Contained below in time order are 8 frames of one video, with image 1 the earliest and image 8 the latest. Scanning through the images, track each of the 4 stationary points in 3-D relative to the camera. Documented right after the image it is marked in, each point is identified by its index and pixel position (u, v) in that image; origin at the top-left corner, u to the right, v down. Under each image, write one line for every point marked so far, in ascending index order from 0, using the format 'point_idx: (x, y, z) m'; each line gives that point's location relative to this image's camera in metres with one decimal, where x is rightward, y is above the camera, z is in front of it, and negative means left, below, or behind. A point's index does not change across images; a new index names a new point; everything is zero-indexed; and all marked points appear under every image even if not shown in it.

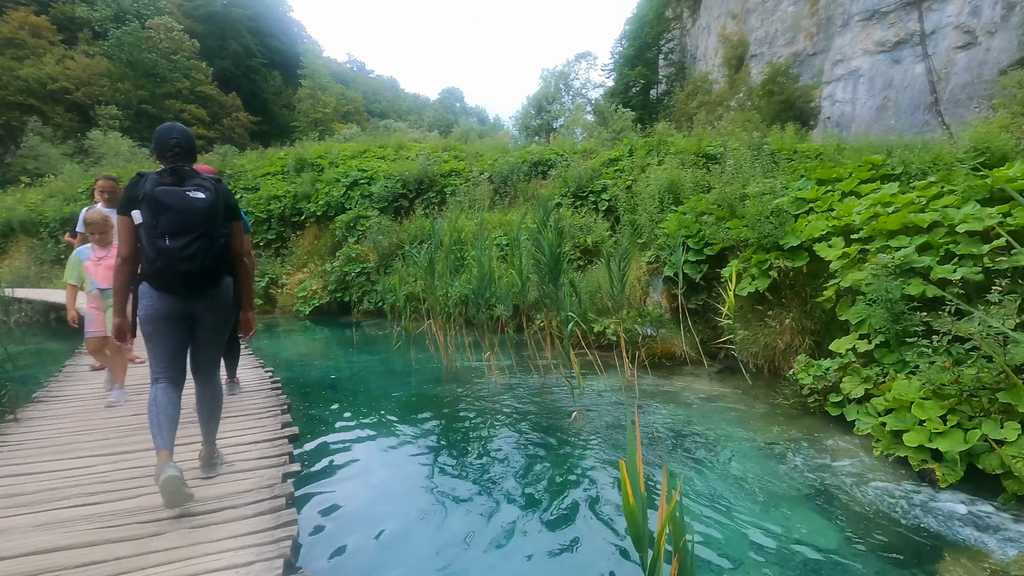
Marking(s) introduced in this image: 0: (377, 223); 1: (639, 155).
0: (-2.6, +1.3, +10.4) m
1: (+2.6, +2.7, +10.9) m
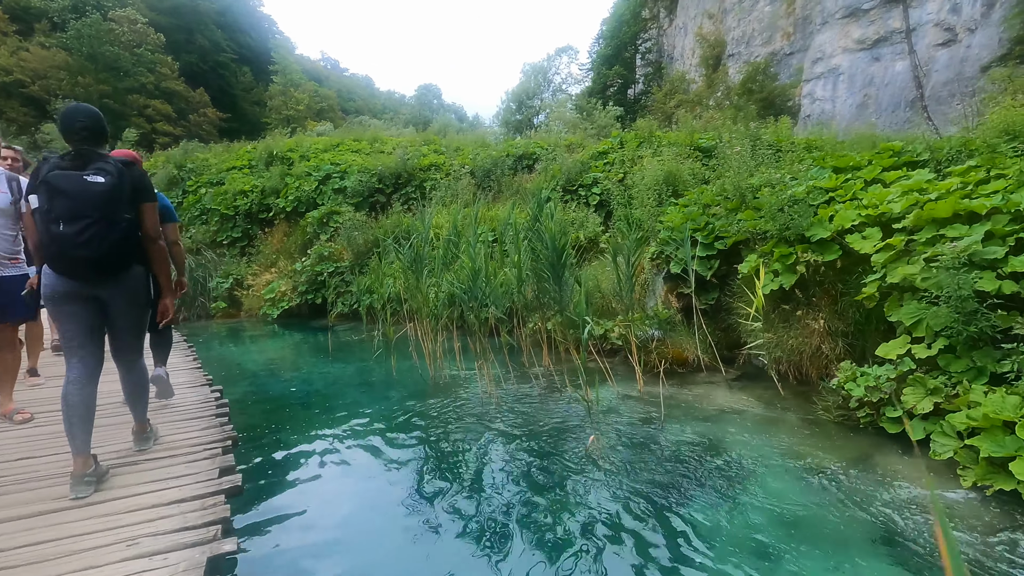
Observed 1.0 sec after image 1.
0: (-2.9, +1.3, +9.6) m
1: (+2.3, +2.7, +10.4) m
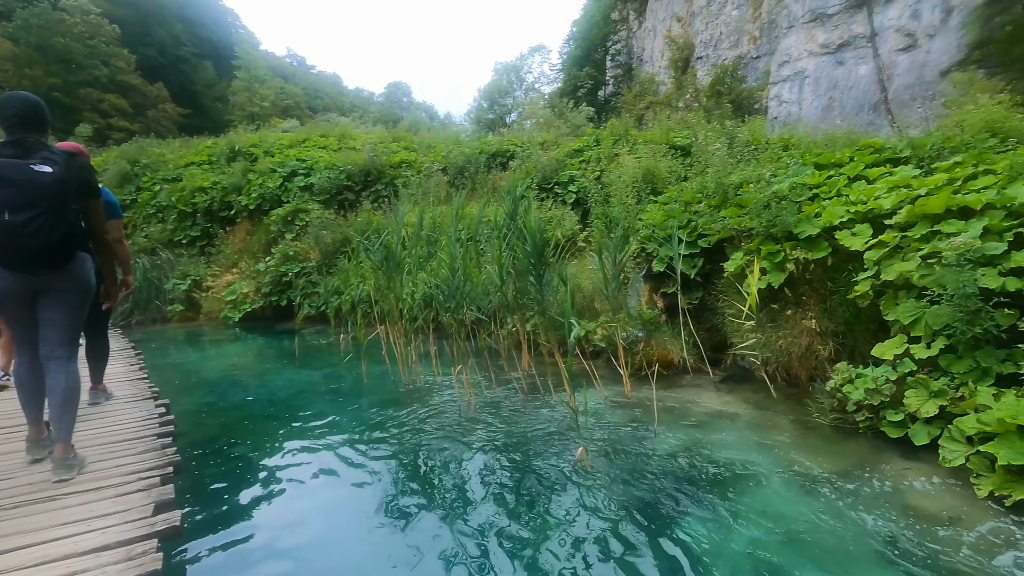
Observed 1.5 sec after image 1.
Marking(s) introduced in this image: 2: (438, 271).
0: (-3.3, +1.2, +9.2) m
1: (+1.8, +2.7, +10.3) m
2: (-0.8, +0.2, +5.4) m
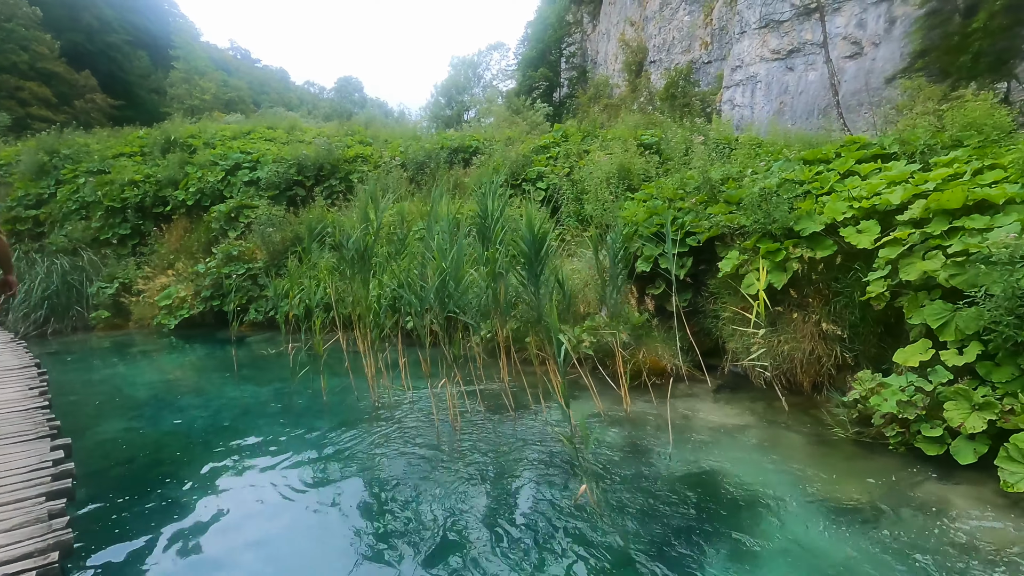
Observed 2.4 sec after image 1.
0: (-3.9, +1.2, +8.4) m
1: (+1.1, +2.7, +9.9) m
2: (-1.0, +0.1, +4.8) m
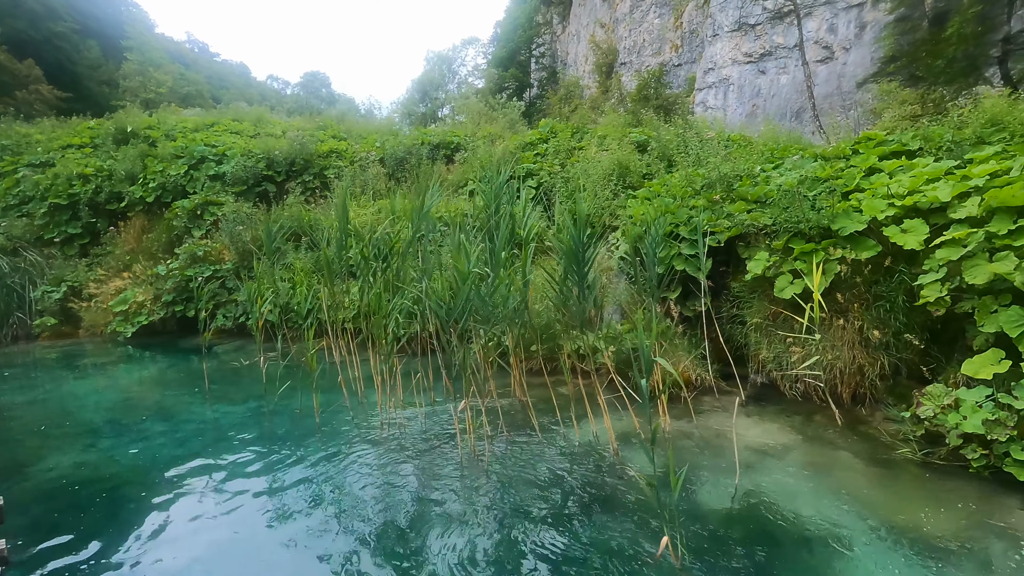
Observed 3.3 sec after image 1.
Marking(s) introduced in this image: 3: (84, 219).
0: (-4.0, +1.1, +7.8) m
1: (+0.9, +2.7, +9.6) m
2: (-0.9, +0.1, +4.3) m
3: (-7.0, +1.1, +8.7) m
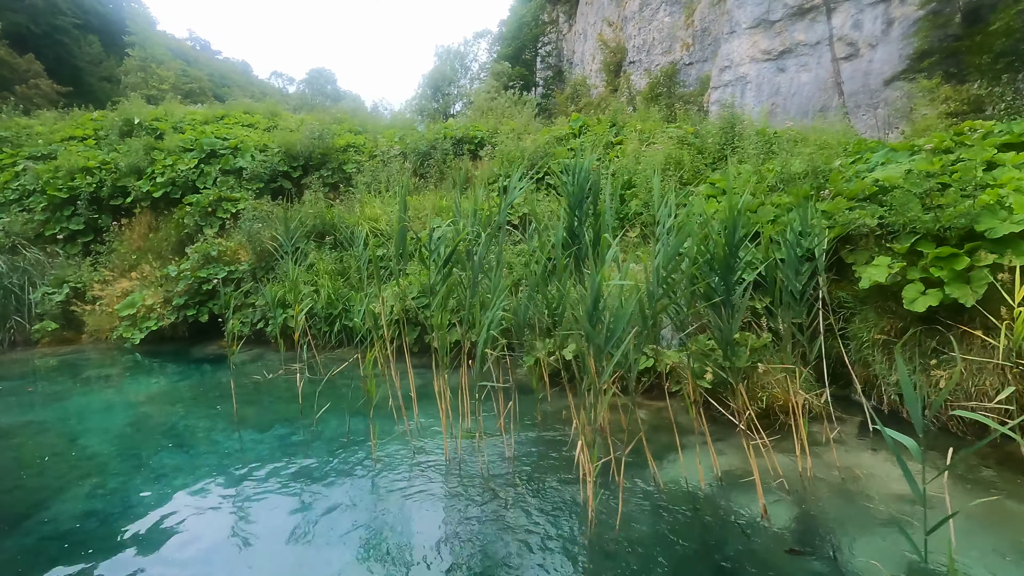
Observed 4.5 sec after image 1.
0: (-3.5, +1.1, +7.2) m
1: (+1.4, +2.6, +9.0) m
2: (-0.4, +0.1, +3.8) m
3: (-6.4, +1.1, +8.1) m
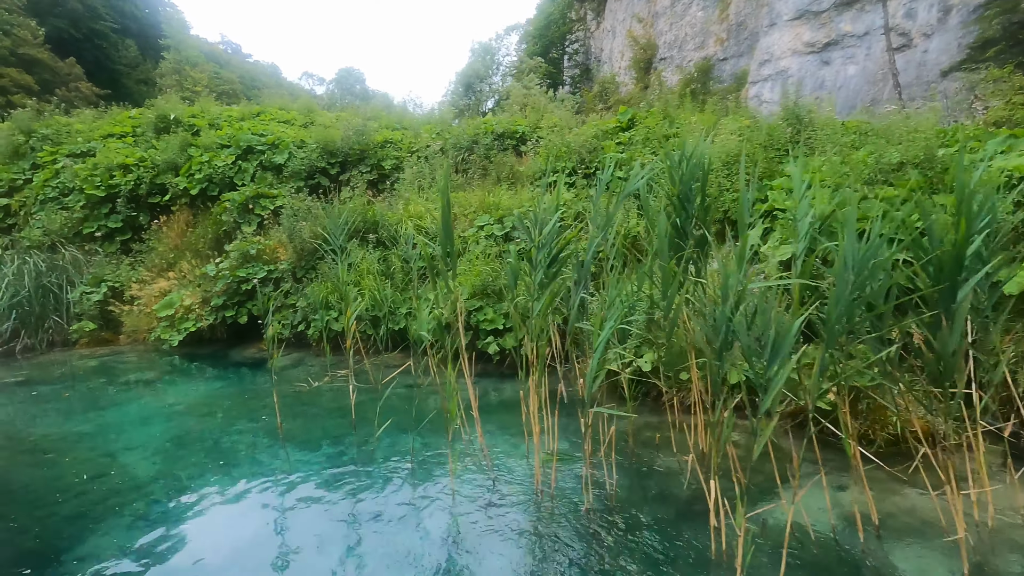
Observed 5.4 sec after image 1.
0: (-2.8, +1.1, +6.9) m
1: (+2.1, +2.6, +8.5) m
2: (+0.1, 0.0, +3.4) m
3: (-5.7, +1.1, +7.9) m
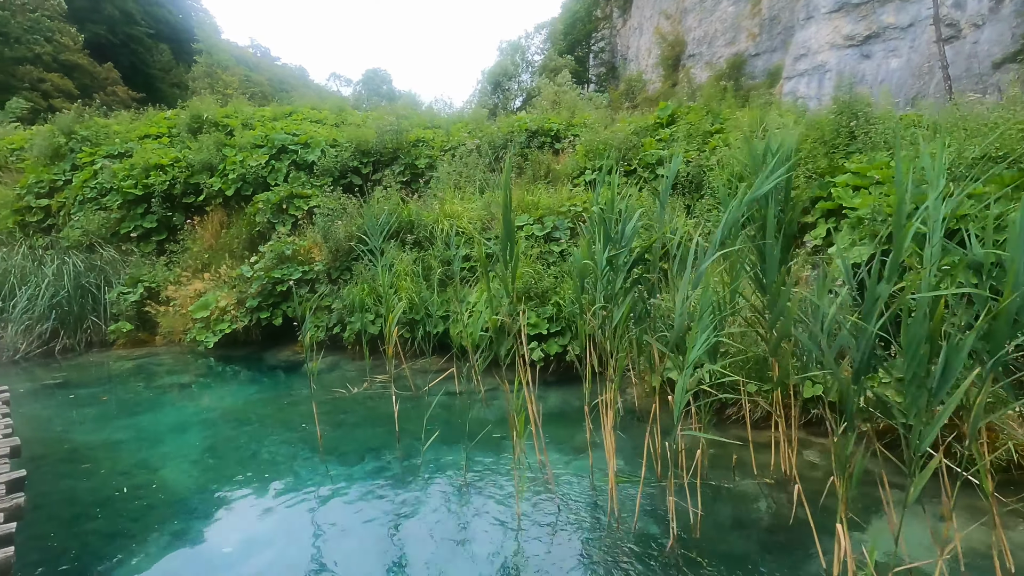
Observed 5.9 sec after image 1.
0: (-2.4, +1.1, +6.8) m
1: (+2.7, +2.5, +8.2) m
2: (+0.4, 0.0, +3.1) m
3: (-5.2, +1.1, +7.9) m
